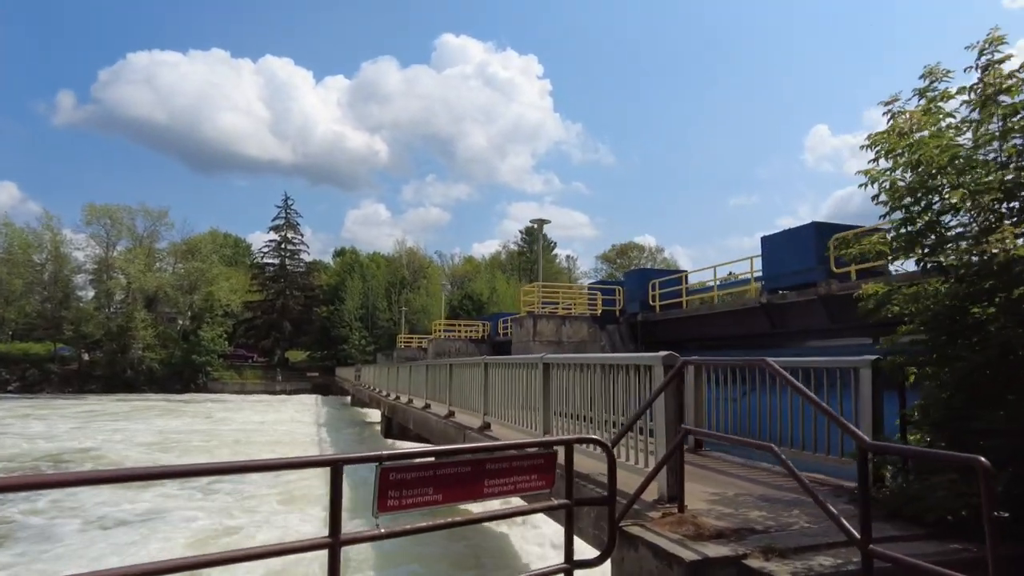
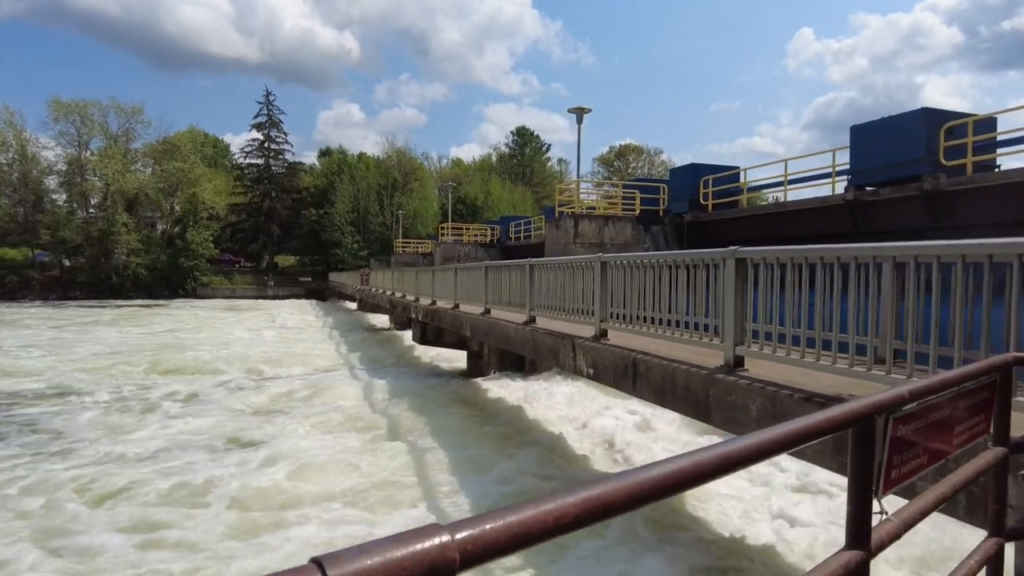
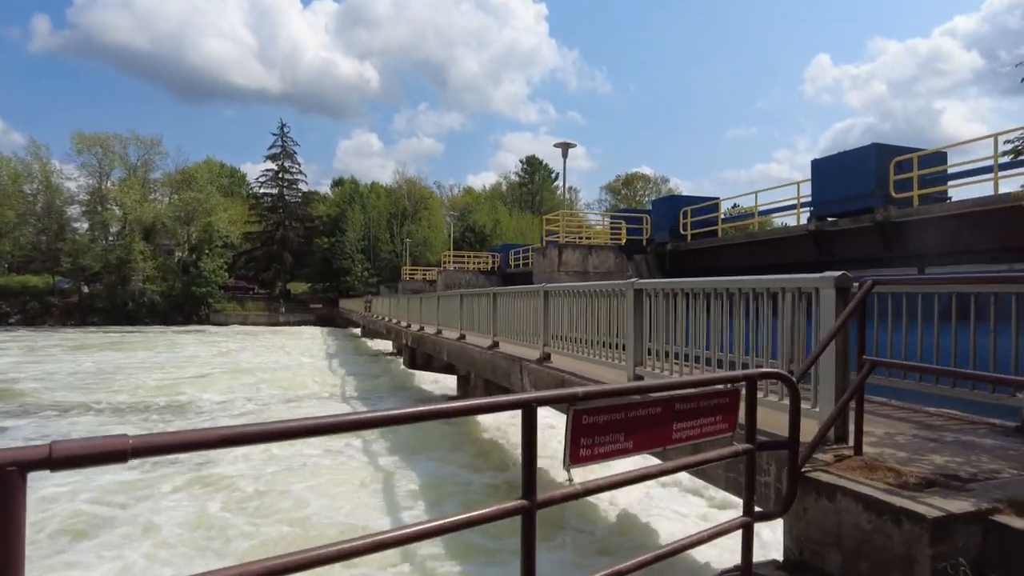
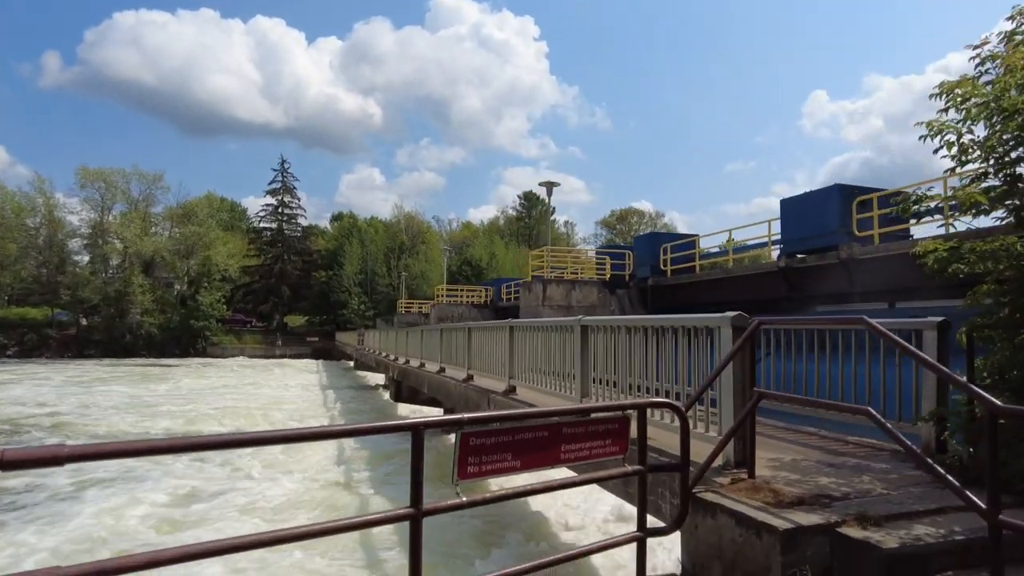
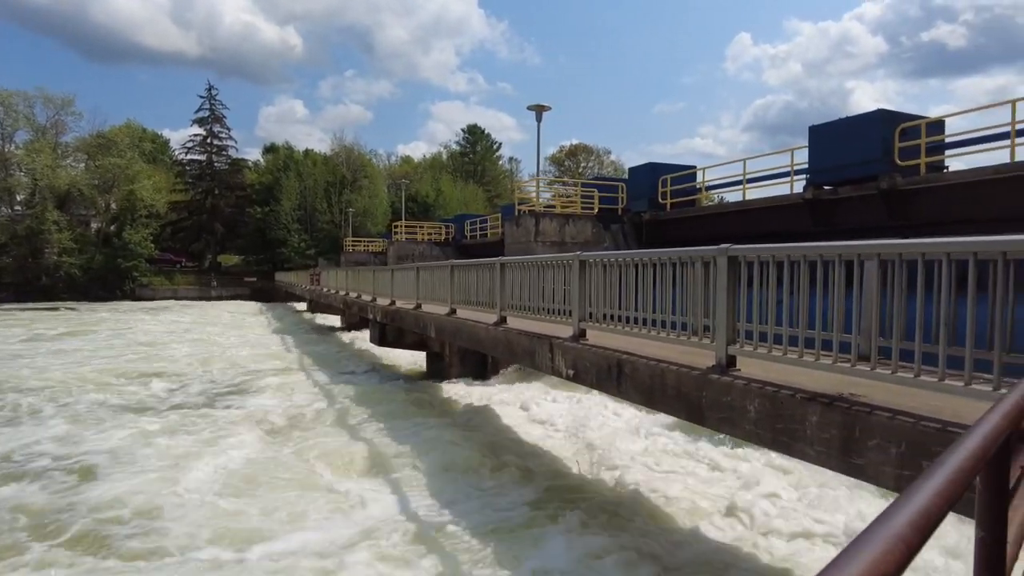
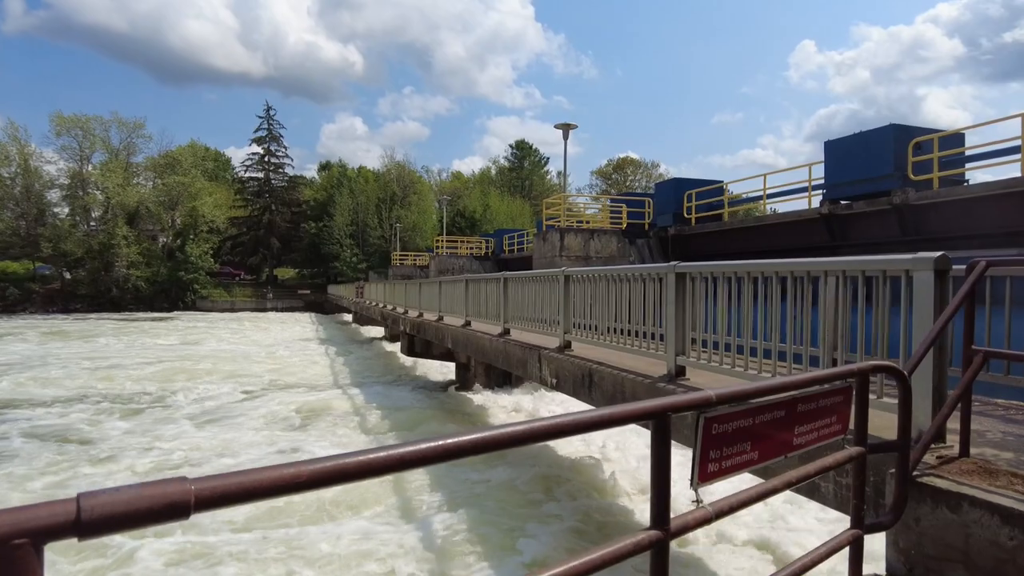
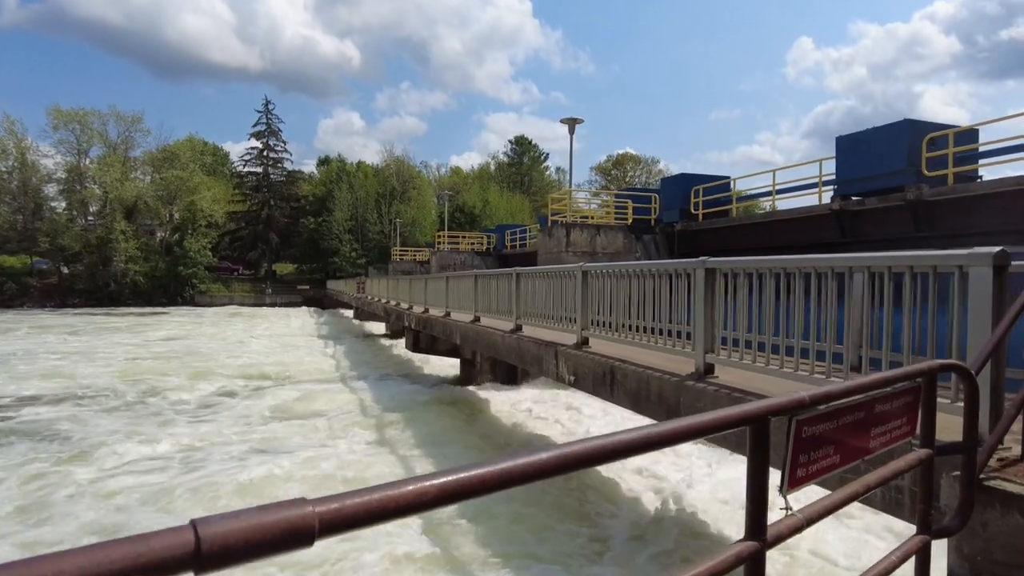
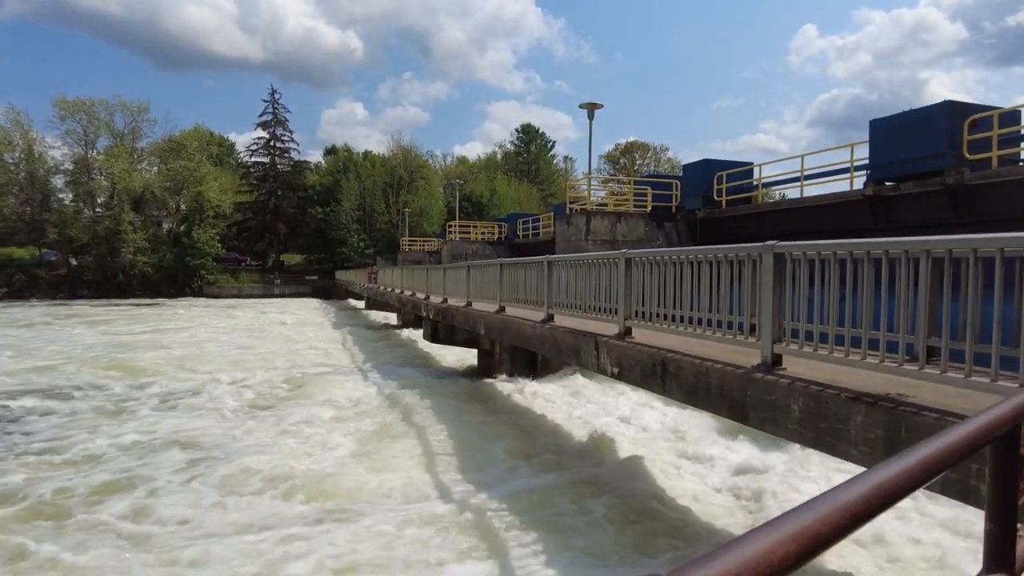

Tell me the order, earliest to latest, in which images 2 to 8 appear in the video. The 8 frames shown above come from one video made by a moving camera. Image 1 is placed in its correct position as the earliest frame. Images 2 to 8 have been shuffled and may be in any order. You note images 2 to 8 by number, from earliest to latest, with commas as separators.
4, 3, 6, 7, 2, 8, 5
